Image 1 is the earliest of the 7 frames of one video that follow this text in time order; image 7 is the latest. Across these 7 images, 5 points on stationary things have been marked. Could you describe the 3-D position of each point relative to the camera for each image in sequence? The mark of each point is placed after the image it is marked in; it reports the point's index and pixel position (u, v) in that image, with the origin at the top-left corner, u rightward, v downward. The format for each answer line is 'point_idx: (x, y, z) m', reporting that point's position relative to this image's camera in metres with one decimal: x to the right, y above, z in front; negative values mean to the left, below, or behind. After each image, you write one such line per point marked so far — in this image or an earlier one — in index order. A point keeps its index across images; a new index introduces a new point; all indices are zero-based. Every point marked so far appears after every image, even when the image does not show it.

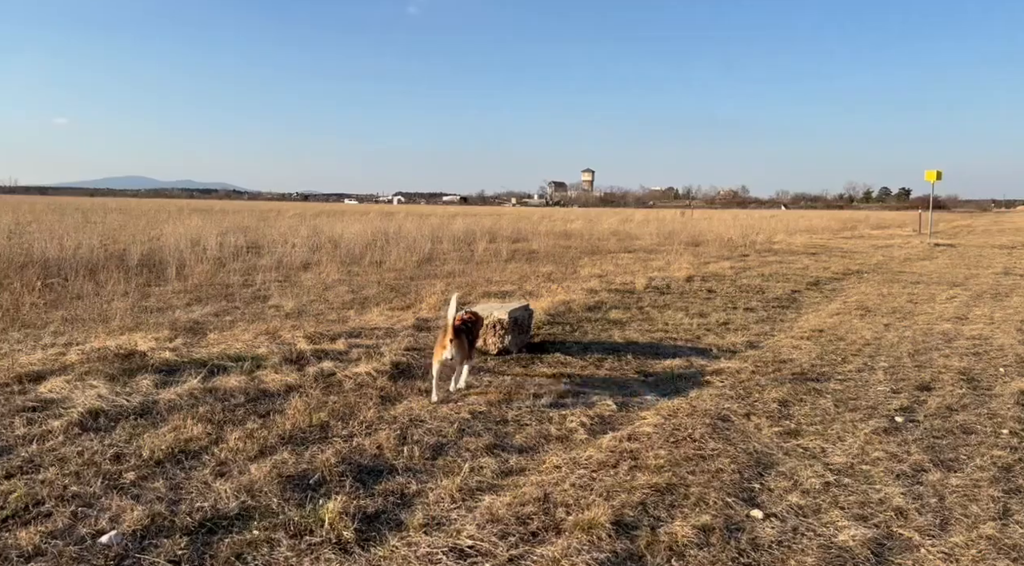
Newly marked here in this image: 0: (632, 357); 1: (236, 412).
0: (+1.3, -0.8, +7.2) m
1: (-1.7, -0.8, +4.2) m
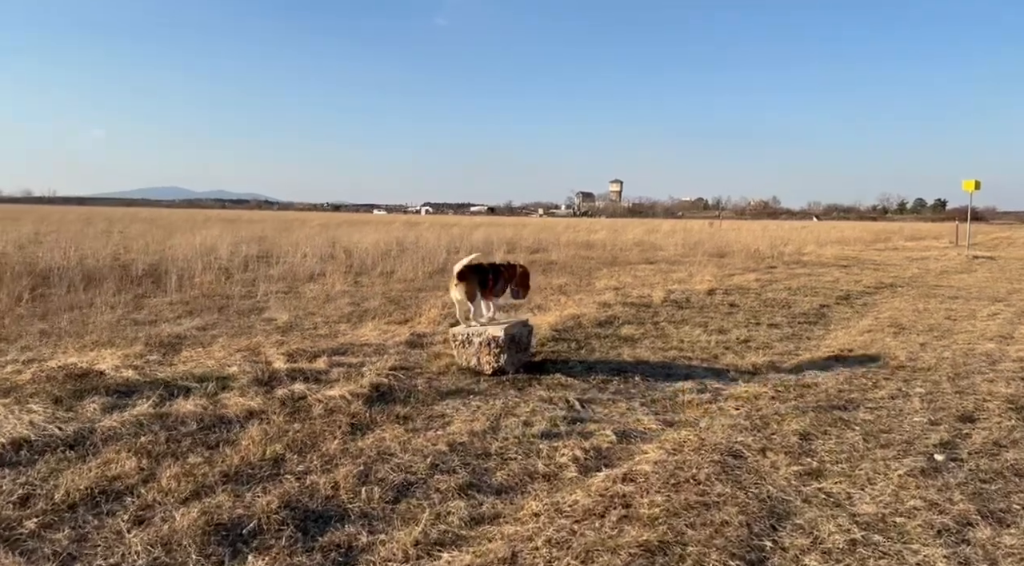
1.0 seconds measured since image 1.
0: (+1.2, -0.9, +6.7) m
1: (-1.8, -0.9, +3.8) m
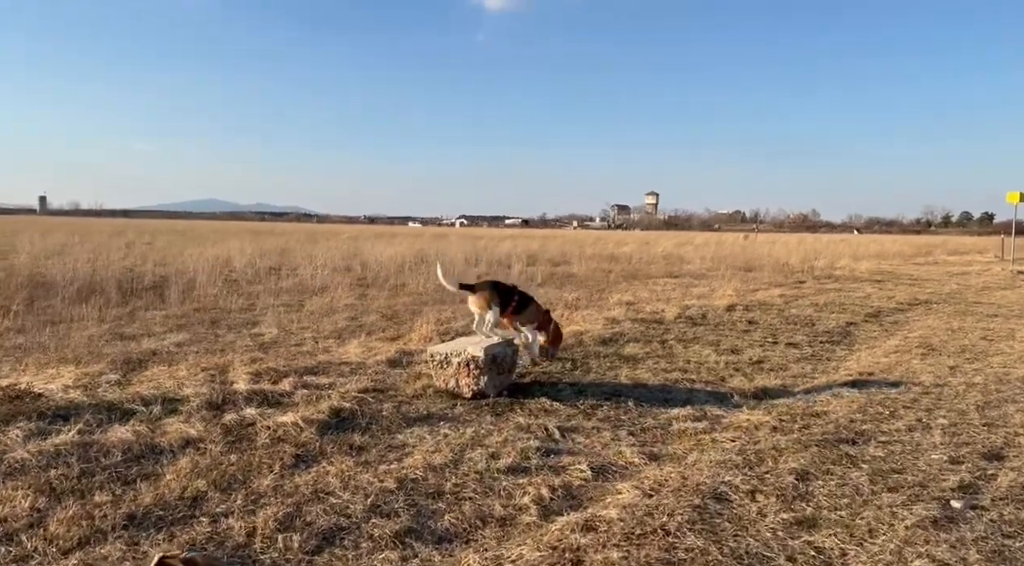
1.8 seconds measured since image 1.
0: (+1.1, -1.1, +6.2) m
1: (-2.1, -1.0, +3.4) m
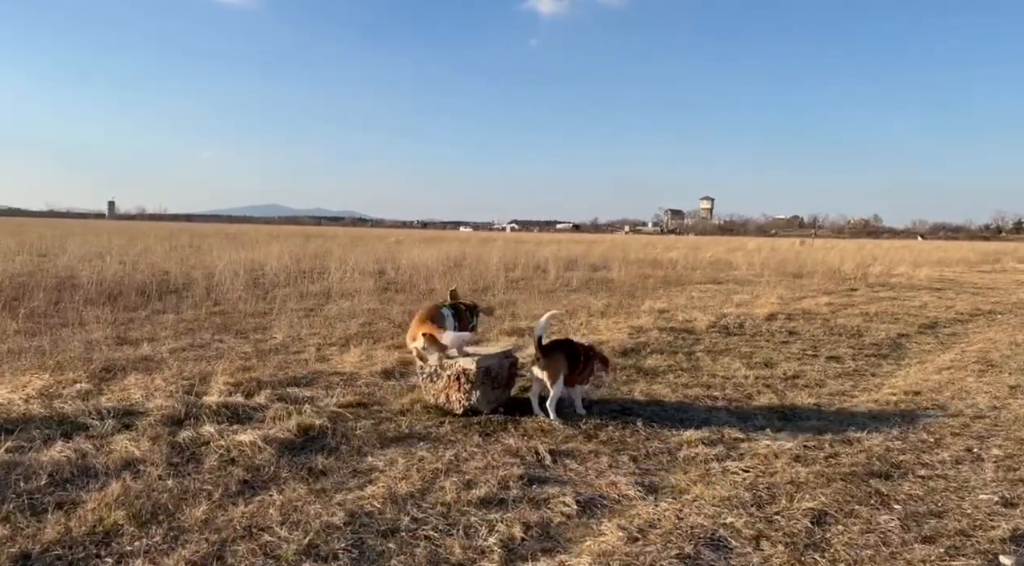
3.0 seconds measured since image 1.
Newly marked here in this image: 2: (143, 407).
0: (+1.1, -1.2, +5.6) m
1: (-2.3, -1.0, +3.1) m
2: (-2.5, -0.8, +4.6) m
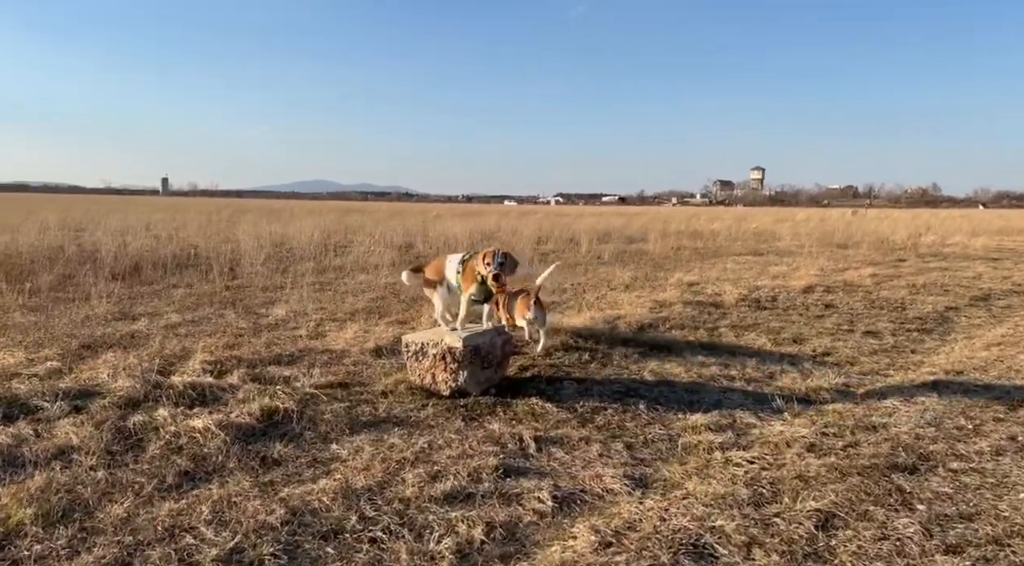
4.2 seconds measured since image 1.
0: (+1.0, -0.9, +5.2) m
1: (-2.5, -0.9, +2.9) m
2: (-2.6, -0.7, +4.4) m
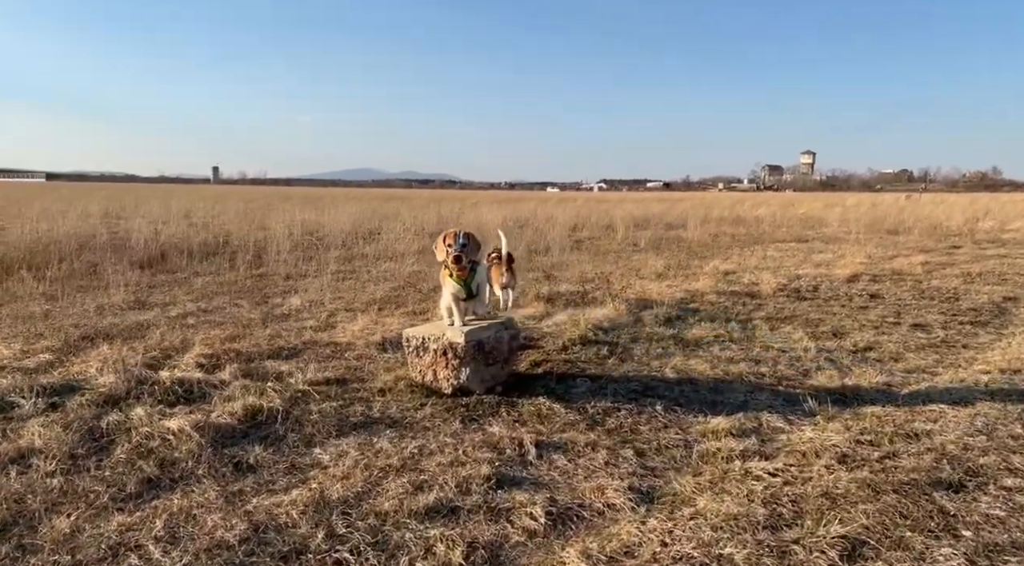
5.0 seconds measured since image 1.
0: (+1.1, -0.9, +4.8) m
1: (-2.6, -0.9, +2.7) m
2: (-2.6, -0.6, +4.2) m
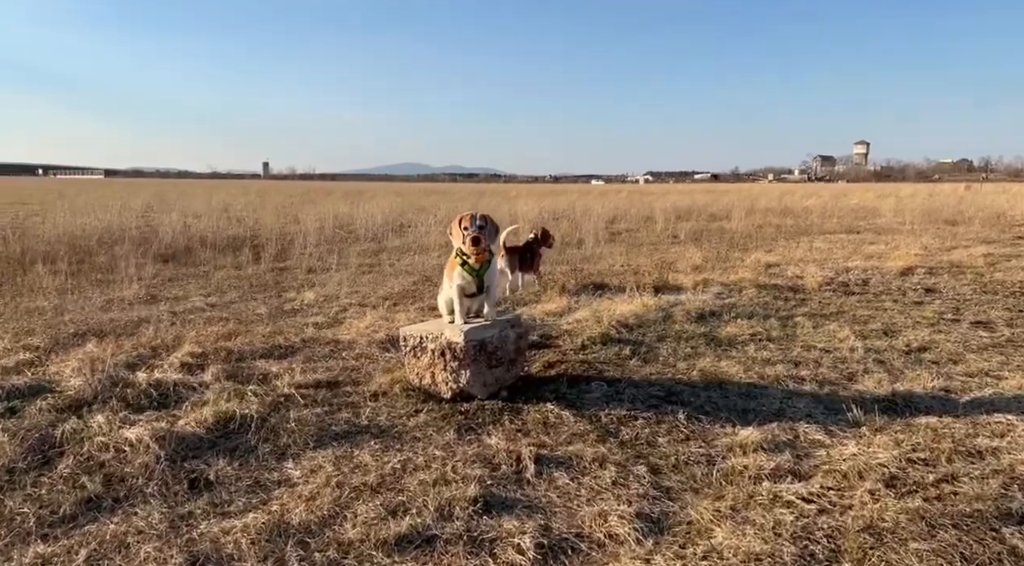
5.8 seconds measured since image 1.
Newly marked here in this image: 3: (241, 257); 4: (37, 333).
0: (+1.1, -0.8, +4.3) m
1: (-2.7, -0.9, +2.4) m
2: (-2.6, -0.6, +3.9) m
3: (-4.6, +0.4, +11.8) m
4: (-3.7, -0.4, +5.3) m
